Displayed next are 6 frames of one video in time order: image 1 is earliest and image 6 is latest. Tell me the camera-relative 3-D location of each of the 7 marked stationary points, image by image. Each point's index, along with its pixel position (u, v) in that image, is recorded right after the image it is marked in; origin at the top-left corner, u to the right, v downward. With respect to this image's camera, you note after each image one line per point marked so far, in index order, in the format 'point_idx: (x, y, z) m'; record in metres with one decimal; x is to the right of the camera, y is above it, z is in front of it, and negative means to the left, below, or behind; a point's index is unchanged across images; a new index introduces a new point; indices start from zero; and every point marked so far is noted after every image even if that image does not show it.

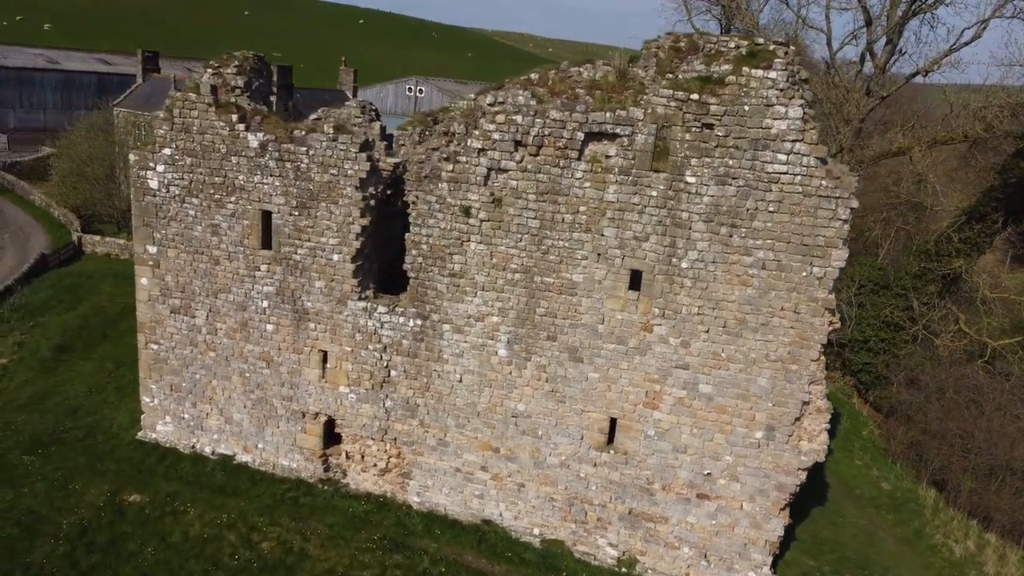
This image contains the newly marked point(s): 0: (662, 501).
0: (+1.8, -2.6, +7.8) m
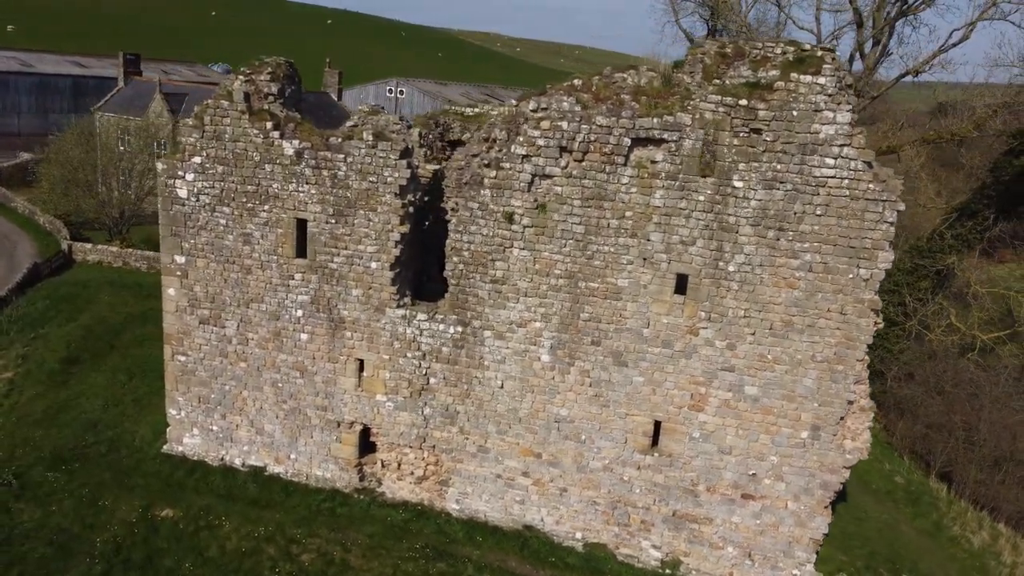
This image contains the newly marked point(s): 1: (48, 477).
0: (+2.4, -2.6, +7.9) m
1: (-6.4, -2.6, +8.9) m
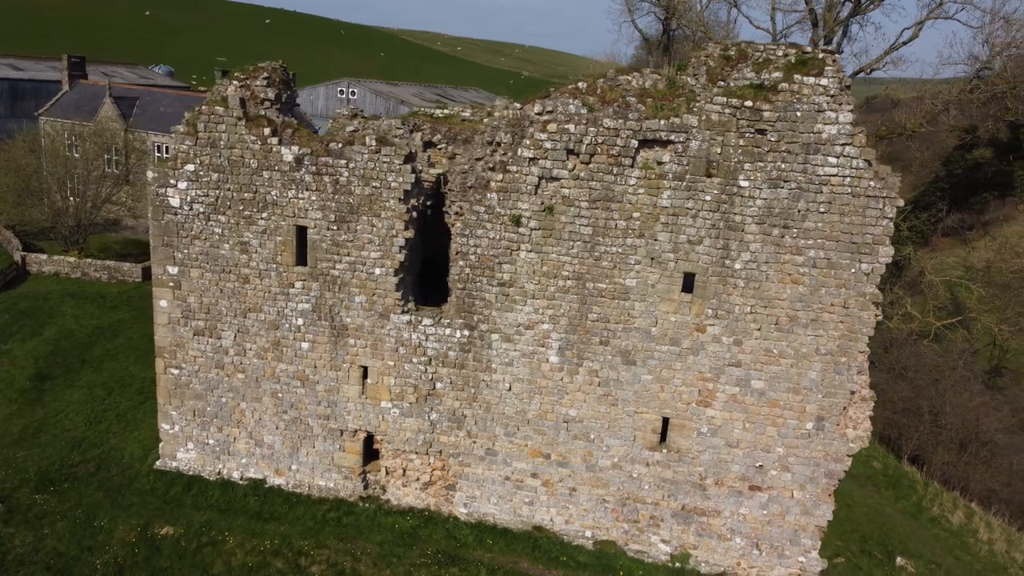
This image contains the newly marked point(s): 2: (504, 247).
0: (+2.5, -2.6, +8.1) m
1: (-6.3, -2.8, +8.6) m
2: (-0.1, +0.5, +7.7) m
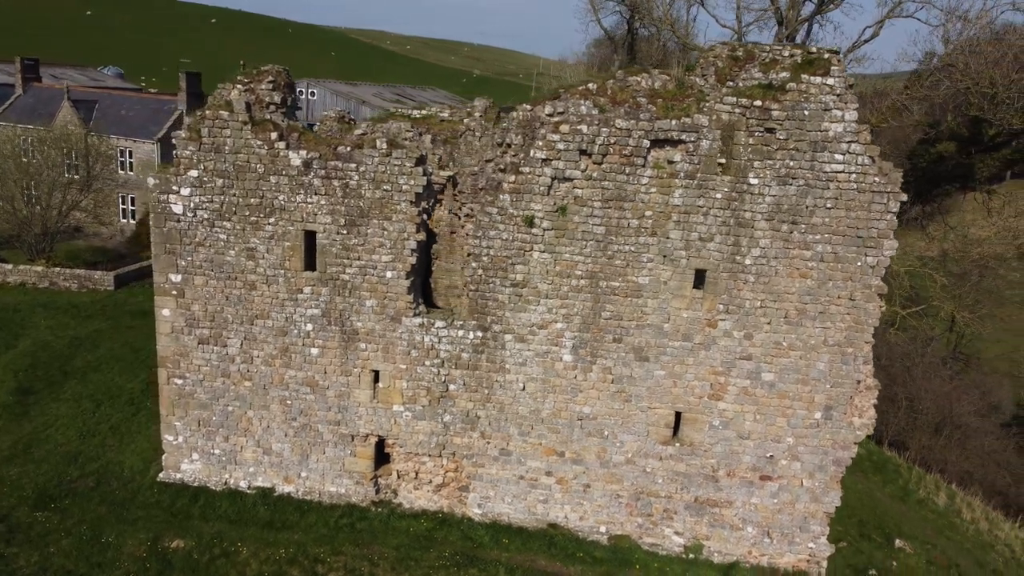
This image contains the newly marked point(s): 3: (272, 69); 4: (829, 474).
0: (+2.7, -2.5, +8.2) m
1: (-6.1, -2.9, +8.3) m
2: (+0.1, +0.5, +7.8) m
3: (-2.9, +2.7, +8.0) m
4: (+3.9, -2.3, +8.0) m
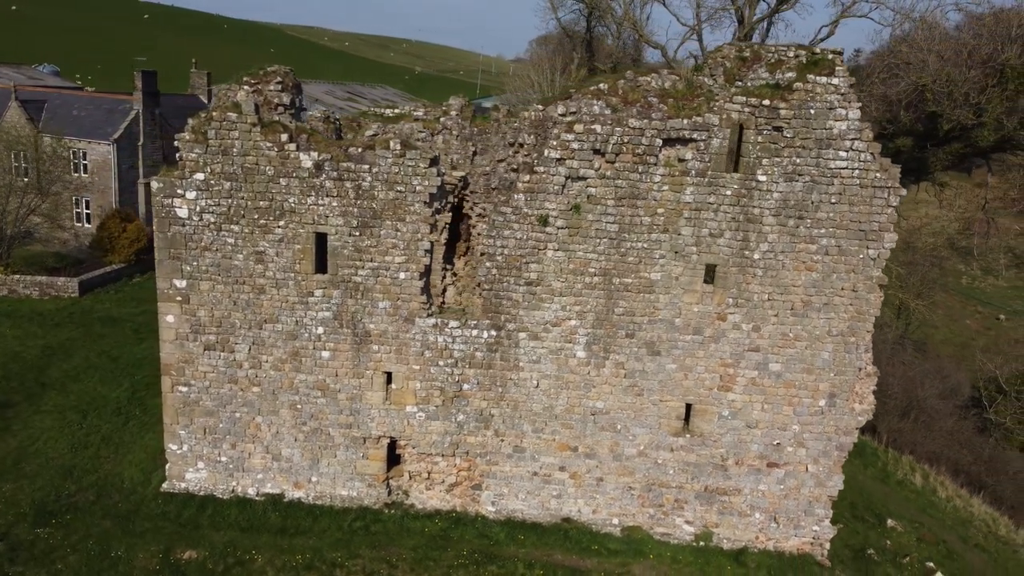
0: (+2.9, -2.4, +8.5) m
1: (-5.9, -3.0, +8.0) m
2: (+0.2, +0.5, +7.9) m
3: (-2.8, +2.6, +7.8) m
4: (+4.1, -2.2, +8.4) m
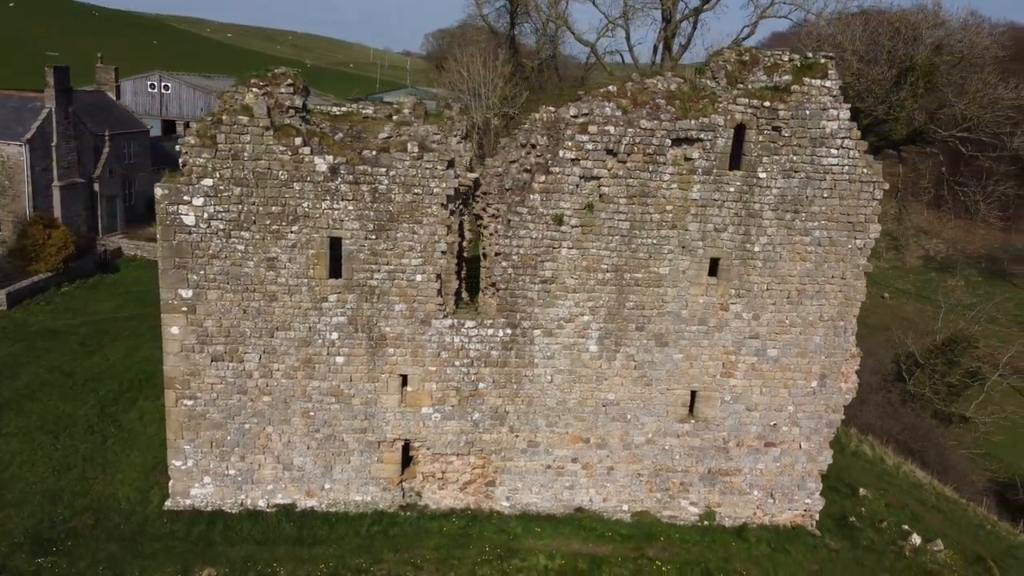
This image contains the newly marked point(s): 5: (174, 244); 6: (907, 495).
0: (+3.1, -2.3, +9.0) m
1: (-5.5, -3.2, +7.6) m
2: (+0.4, +0.5, +8.1) m
3: (-2.7, +2.6, +7.7) m
4: (+4.3, -2.0, +9.0) m
5: (-4.0, +0.5, +7.6) m
6: (+7.3, -3.8, +12.0) m
